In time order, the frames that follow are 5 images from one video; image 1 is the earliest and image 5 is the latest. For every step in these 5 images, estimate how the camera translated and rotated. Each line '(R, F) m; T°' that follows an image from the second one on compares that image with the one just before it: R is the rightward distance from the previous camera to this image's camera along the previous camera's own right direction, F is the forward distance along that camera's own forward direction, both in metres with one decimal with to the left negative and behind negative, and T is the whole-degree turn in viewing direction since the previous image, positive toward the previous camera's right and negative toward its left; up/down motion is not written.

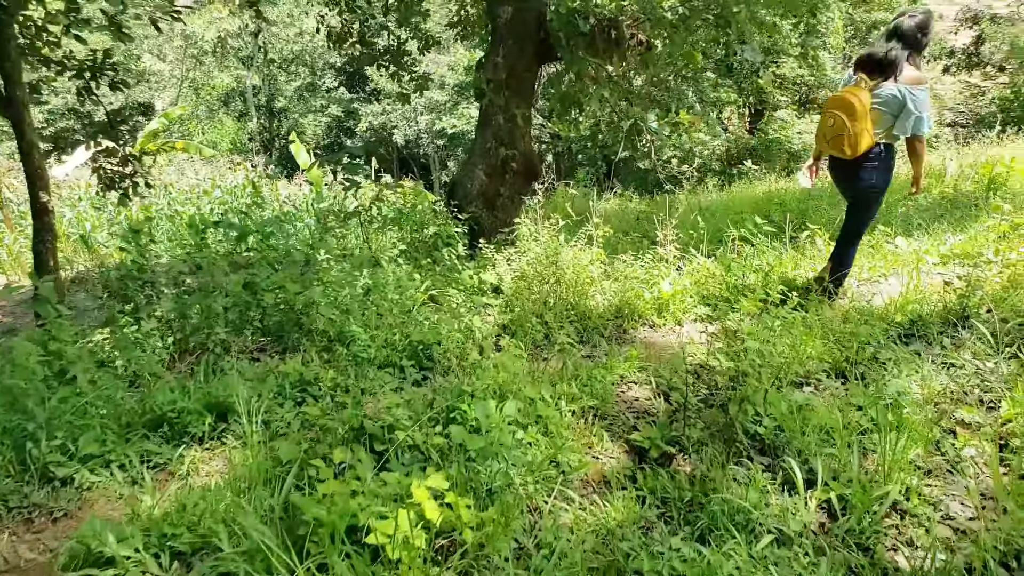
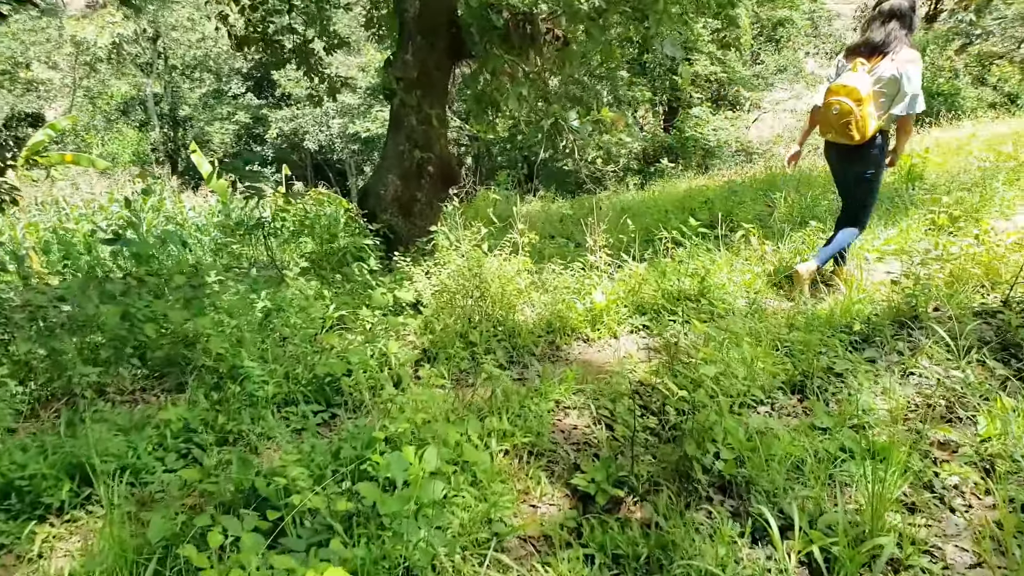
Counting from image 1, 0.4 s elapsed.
(0.0, +0.4) m; +6°
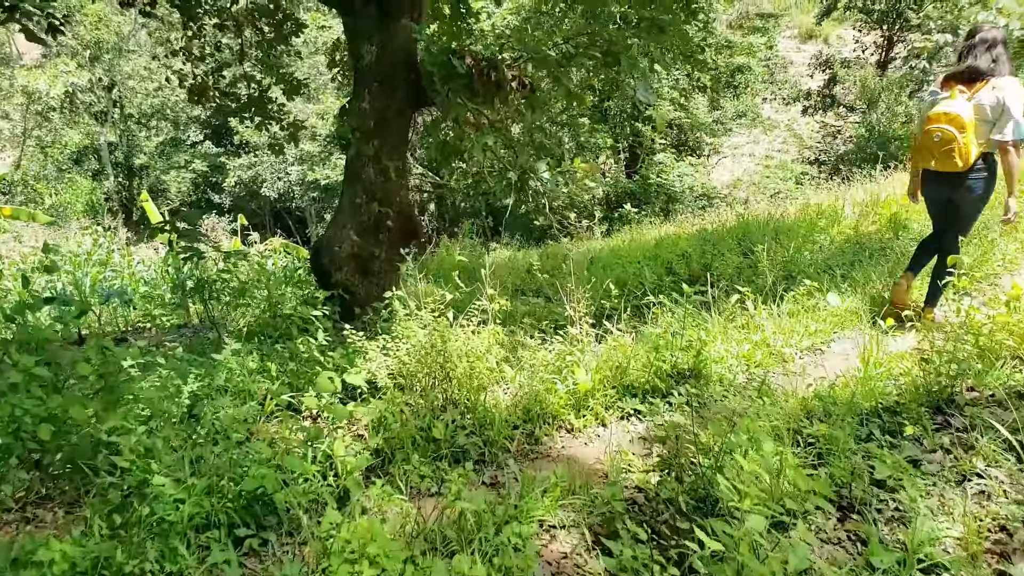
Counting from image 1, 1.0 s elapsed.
(0.0, +0.5) m; +3°
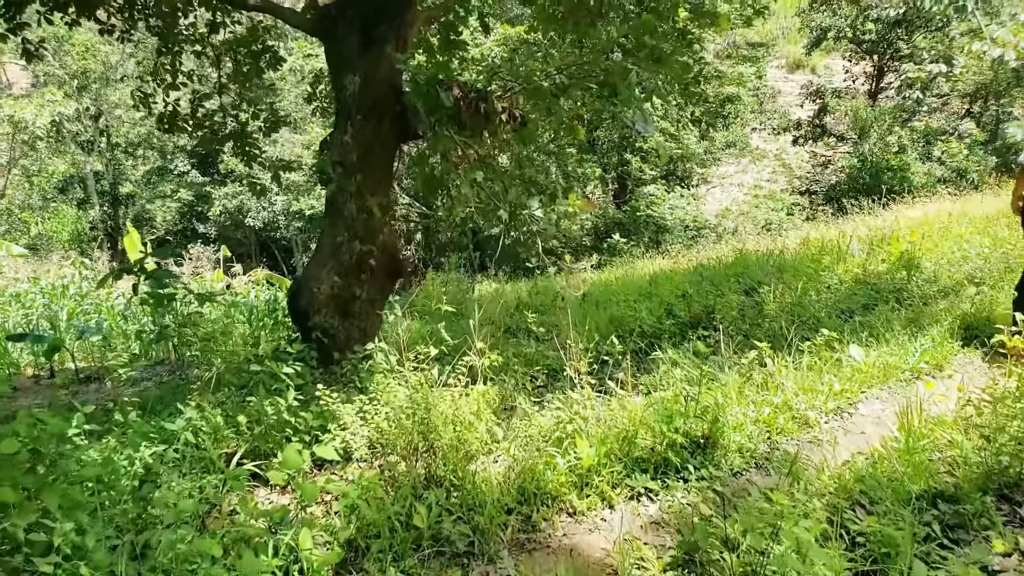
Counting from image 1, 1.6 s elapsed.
(0.0, +0.4) m; +1°
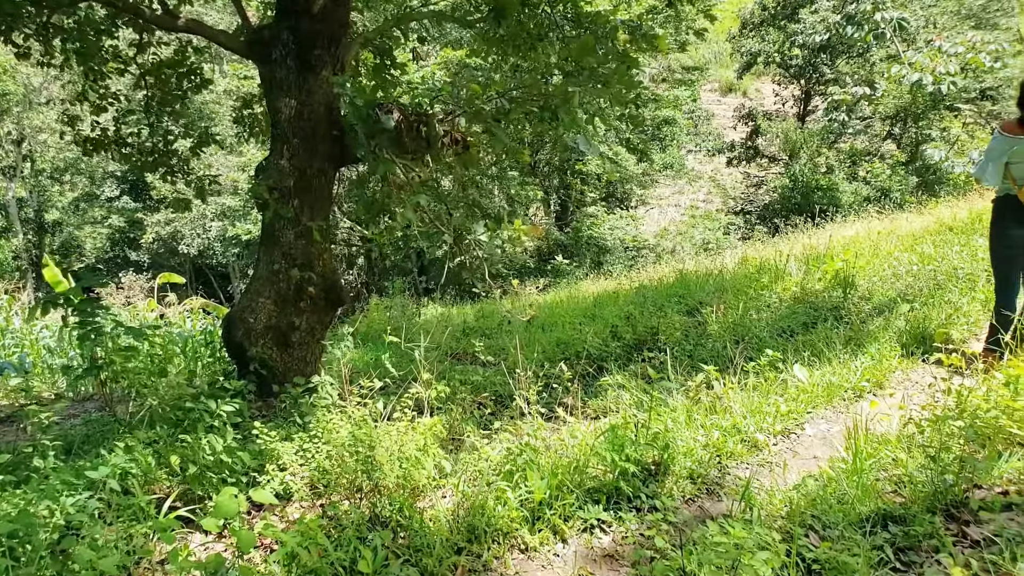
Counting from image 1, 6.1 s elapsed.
(0.0, +0.1) m; +4°
